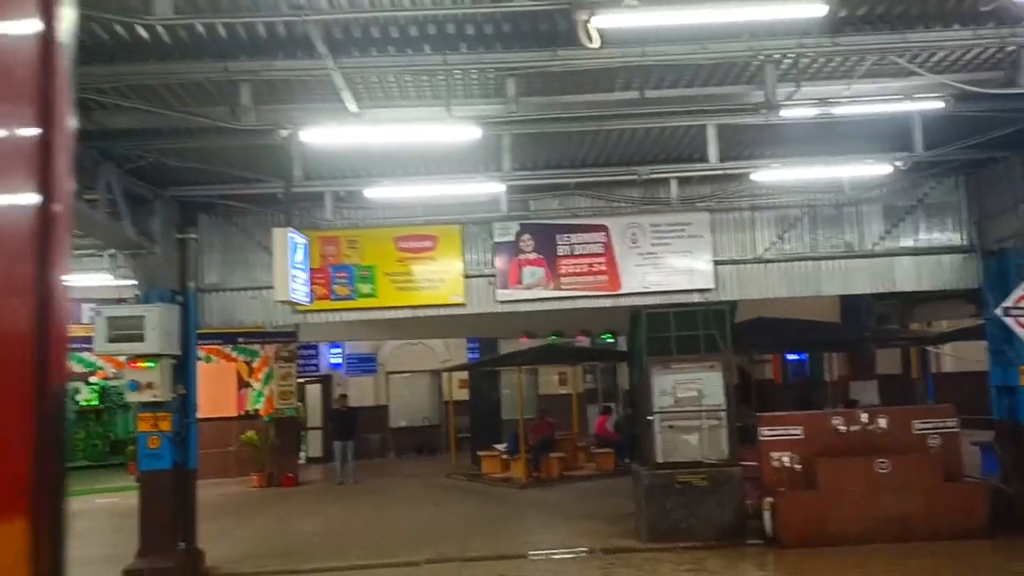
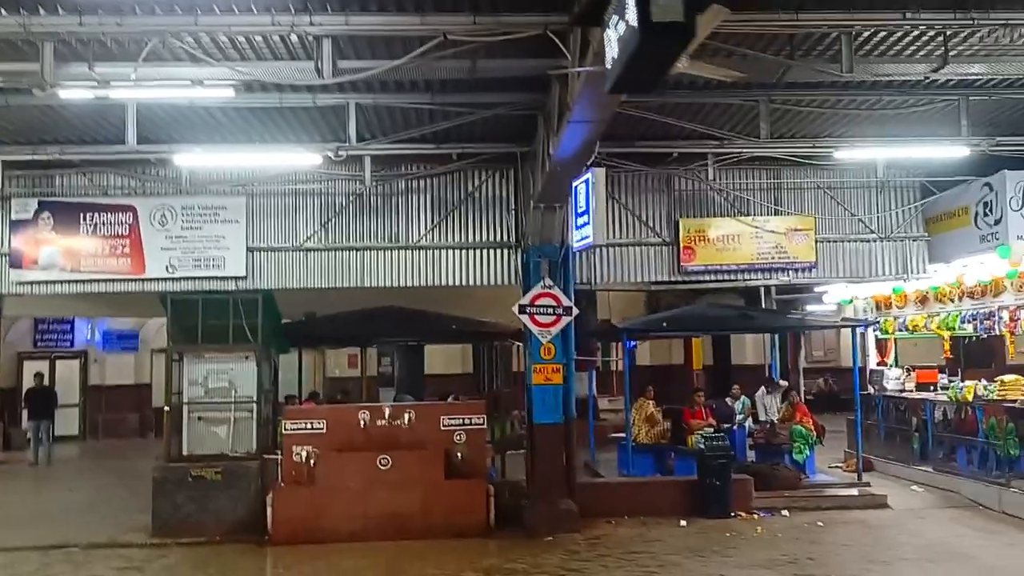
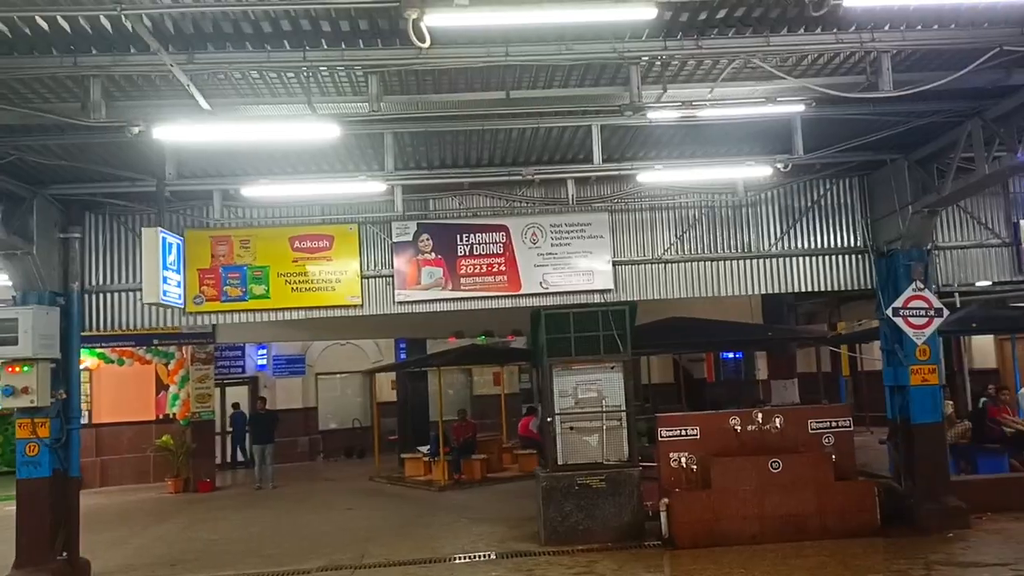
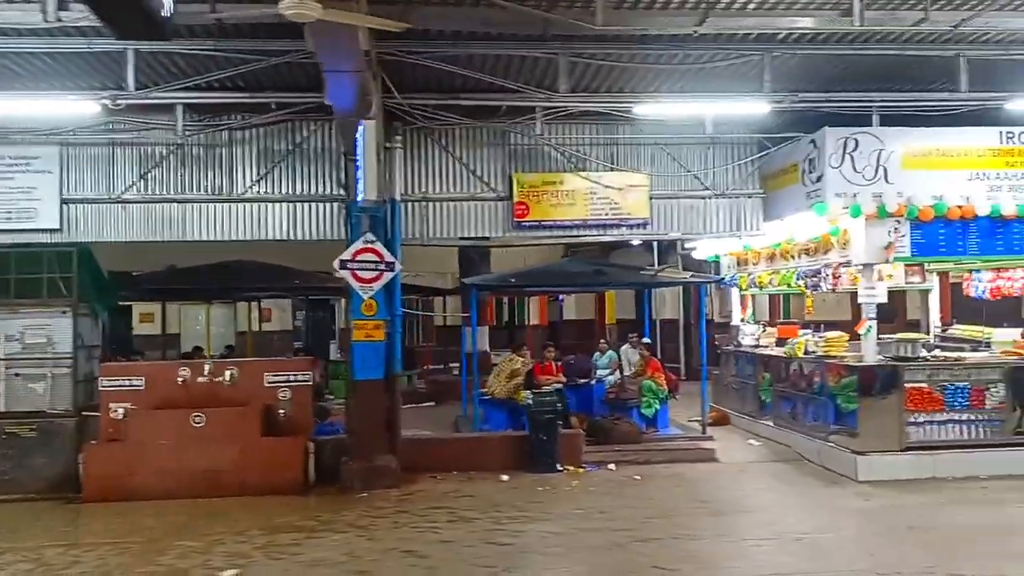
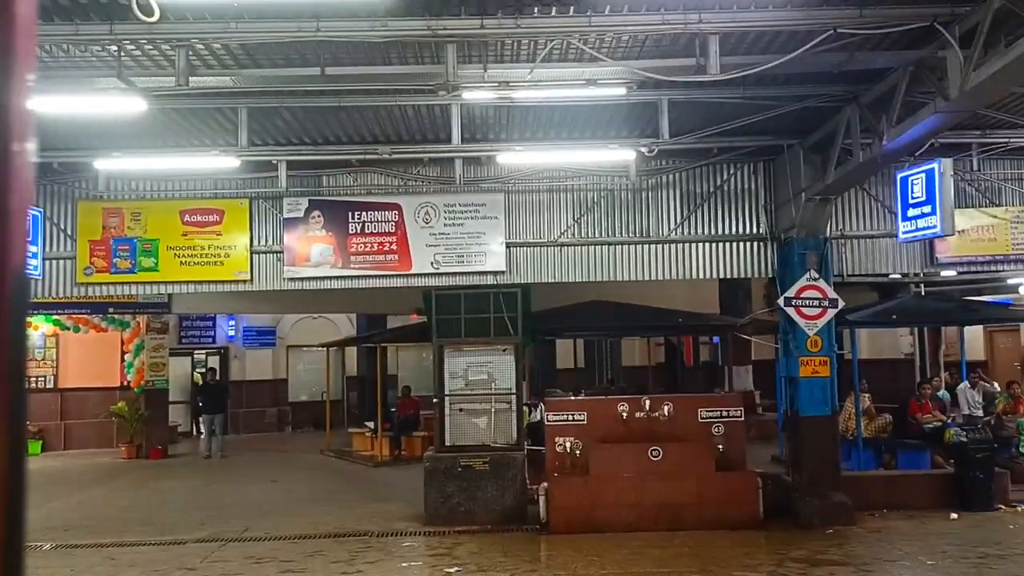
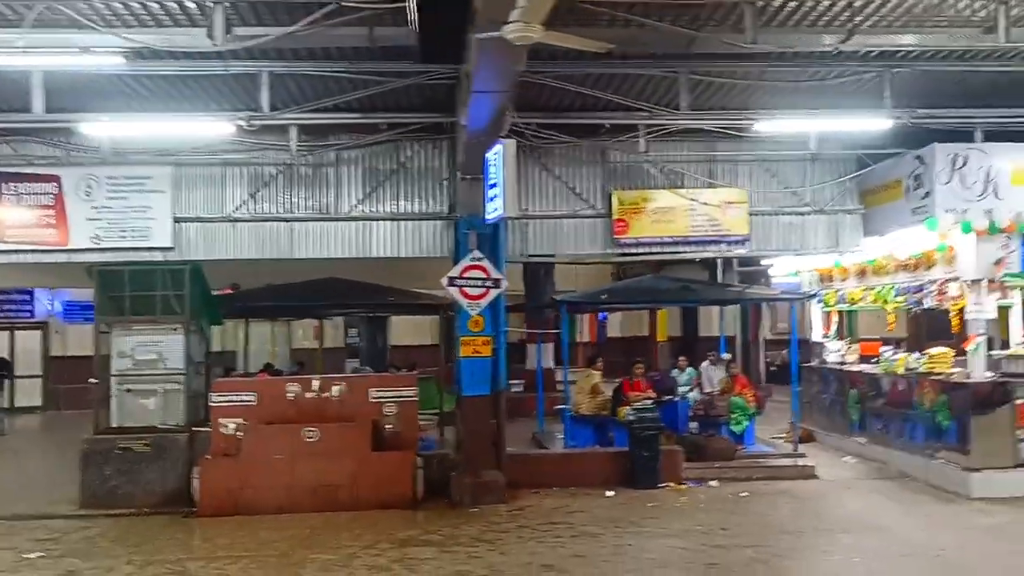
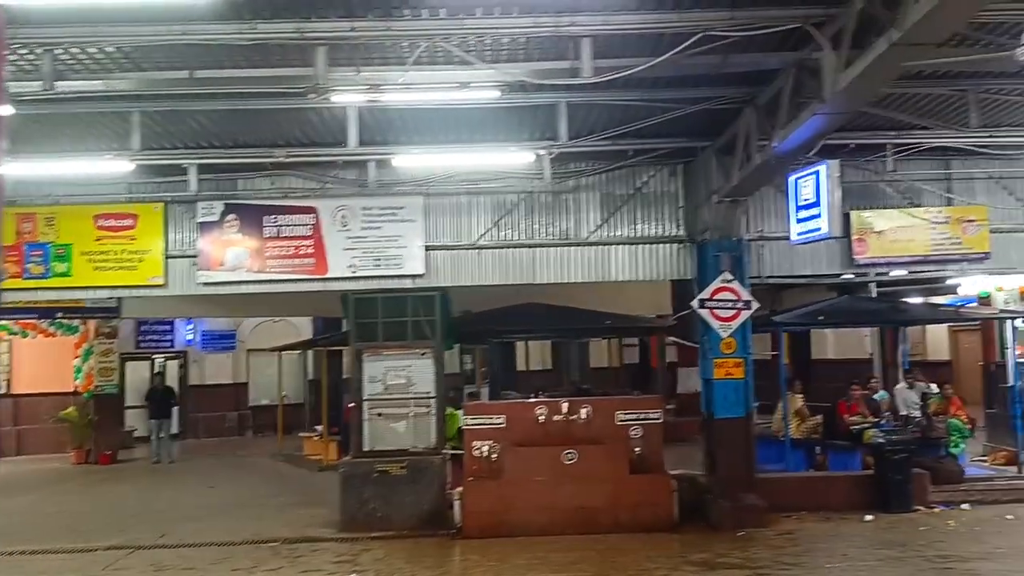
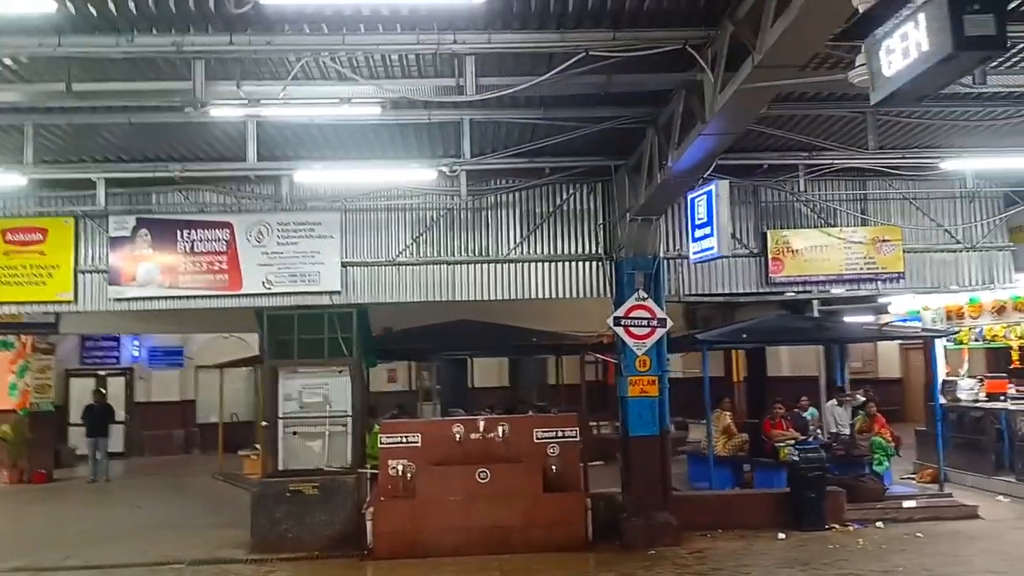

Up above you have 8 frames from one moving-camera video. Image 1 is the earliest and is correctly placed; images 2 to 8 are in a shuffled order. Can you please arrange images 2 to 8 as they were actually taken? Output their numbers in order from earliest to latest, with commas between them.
3, 5, 7, 8, 2, 6, 4
